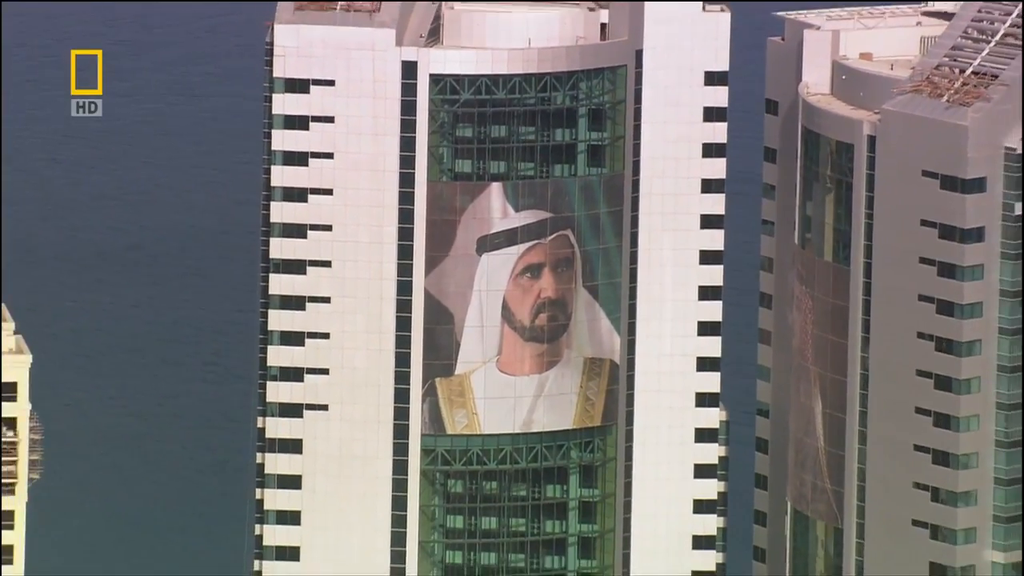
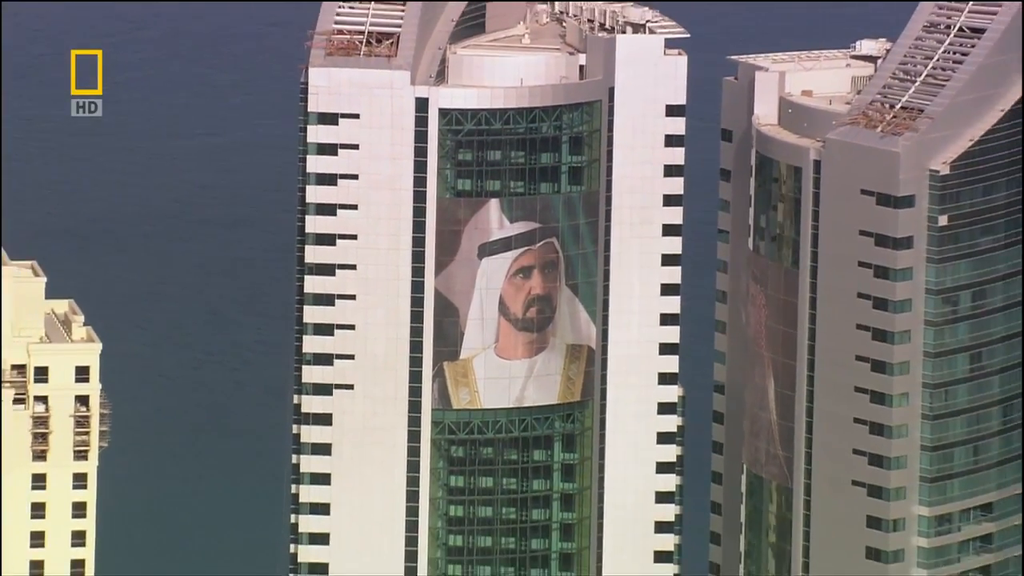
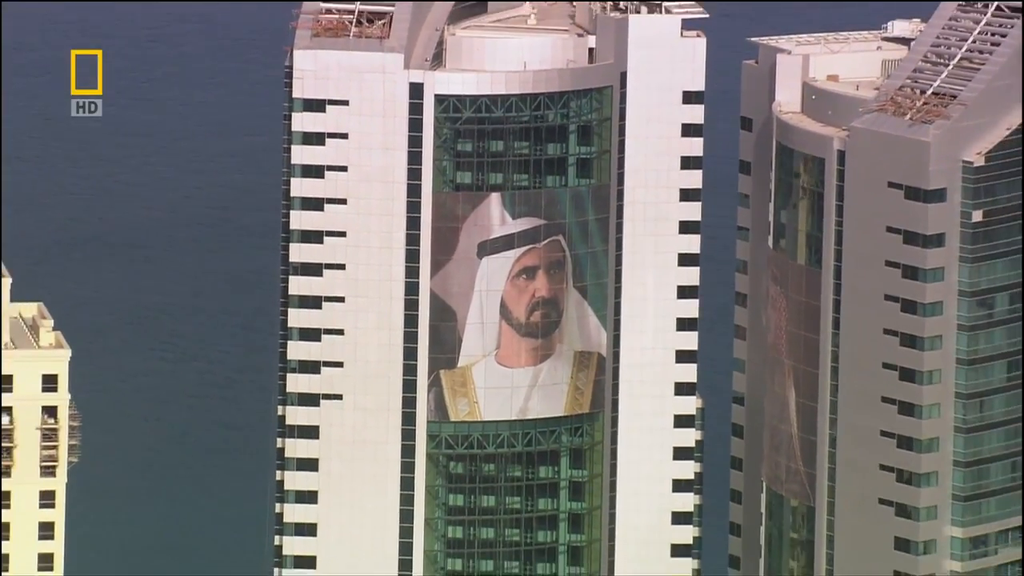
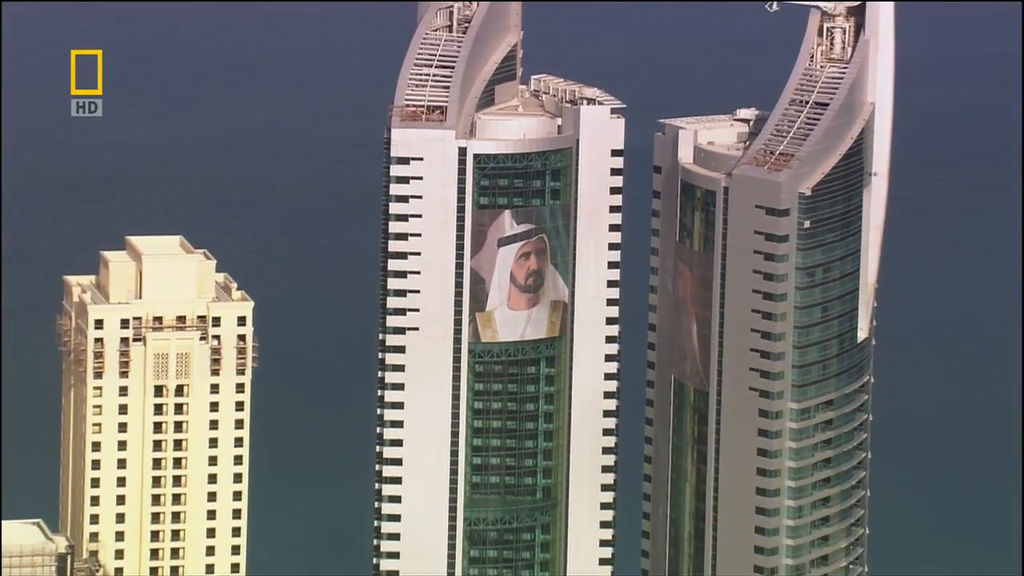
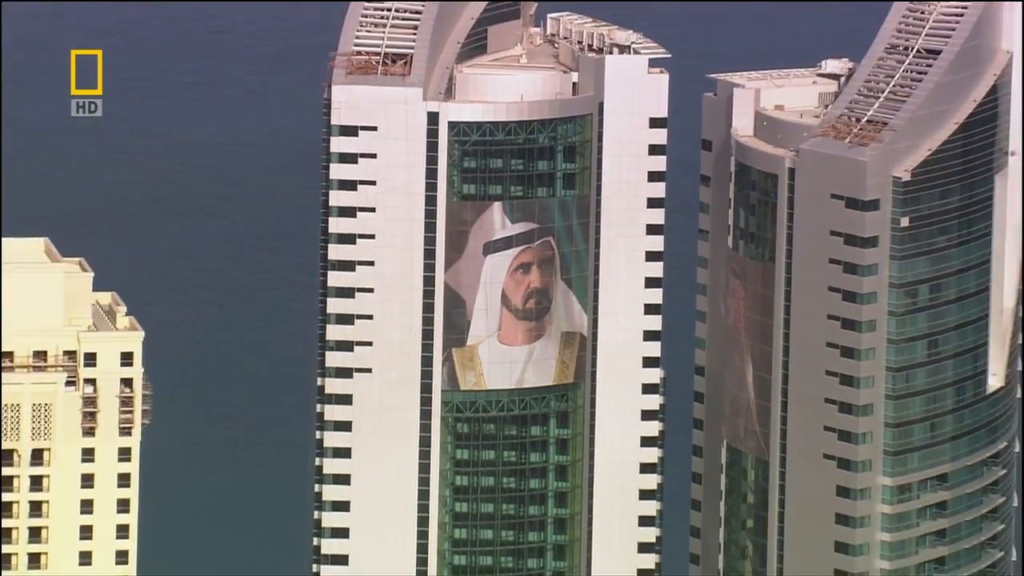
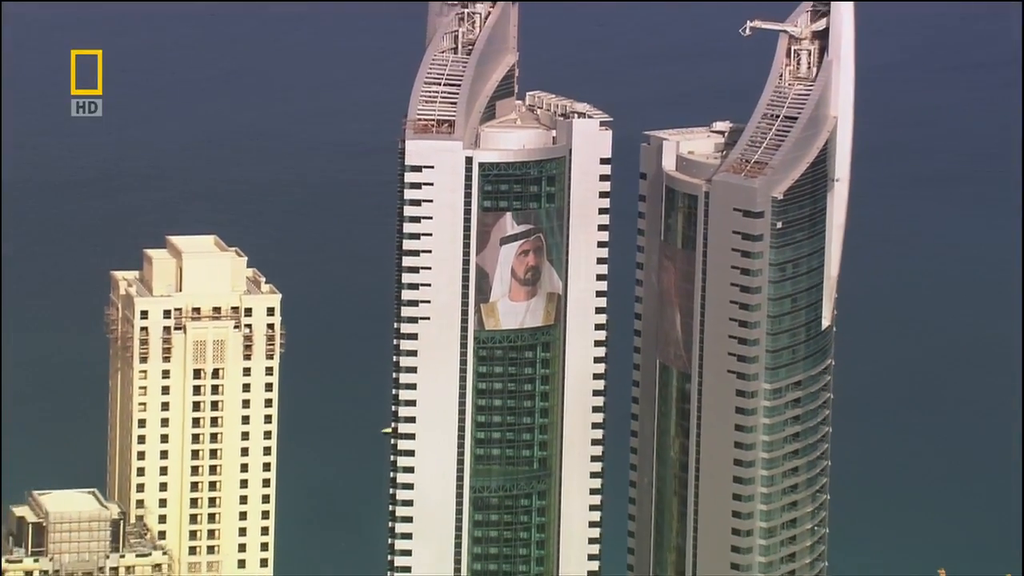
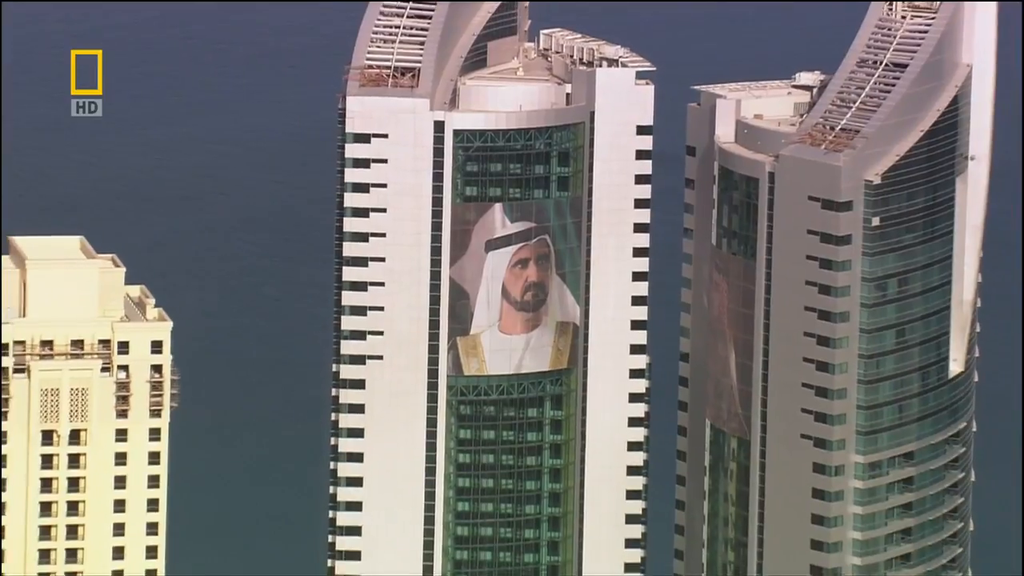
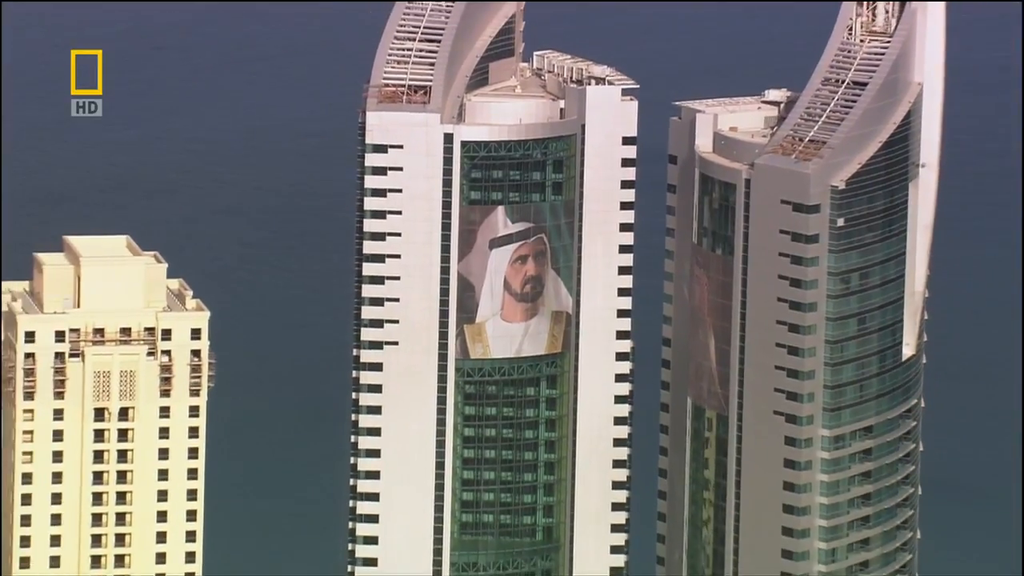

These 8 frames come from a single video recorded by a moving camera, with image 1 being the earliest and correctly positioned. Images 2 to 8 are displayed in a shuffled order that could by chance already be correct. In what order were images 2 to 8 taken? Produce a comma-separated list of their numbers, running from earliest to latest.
3, 2, 5, 7, 8, 4, 6
